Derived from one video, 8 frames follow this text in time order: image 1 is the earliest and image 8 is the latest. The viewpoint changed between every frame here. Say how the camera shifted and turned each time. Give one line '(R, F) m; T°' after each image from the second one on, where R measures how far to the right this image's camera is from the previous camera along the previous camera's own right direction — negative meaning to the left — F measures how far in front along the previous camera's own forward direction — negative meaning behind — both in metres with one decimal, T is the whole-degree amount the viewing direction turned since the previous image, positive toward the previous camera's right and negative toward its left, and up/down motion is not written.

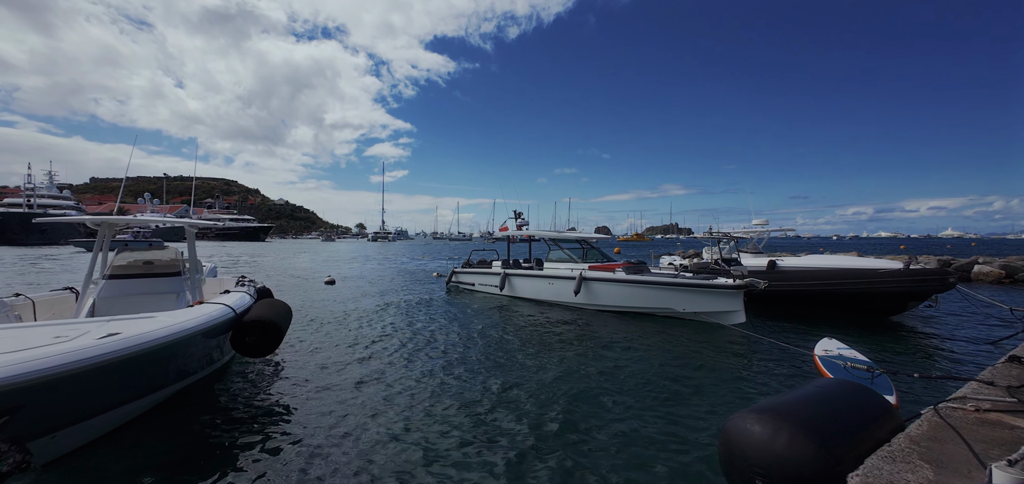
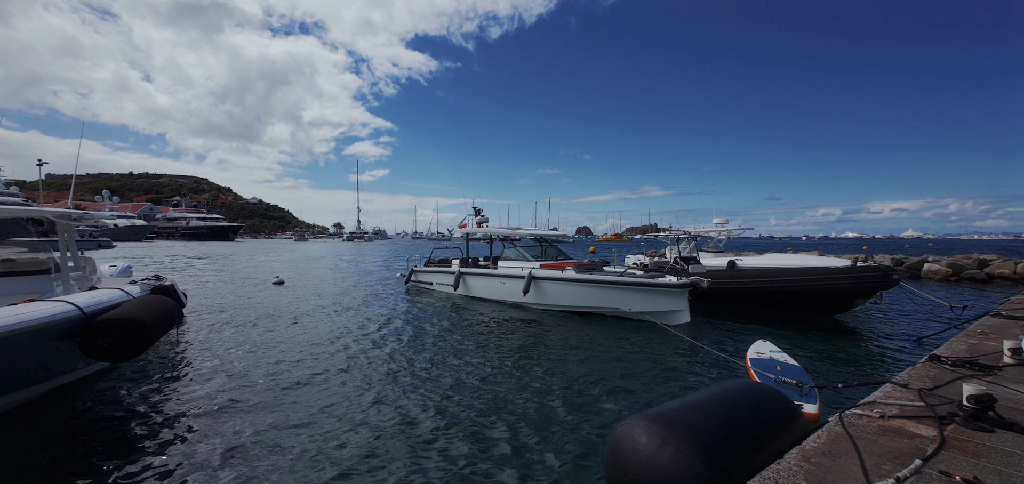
(+0.8, +0.4) m; +3°
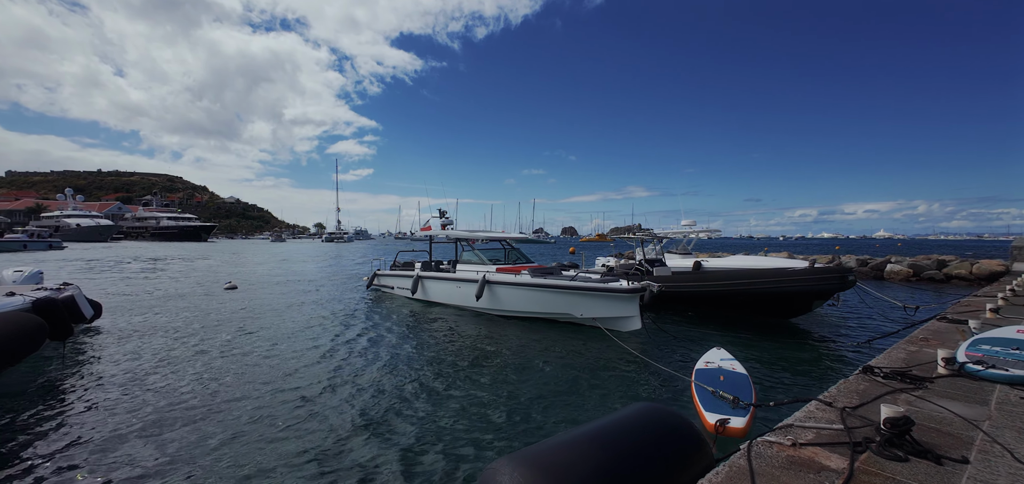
(+0.8, +0.4) m; +2°
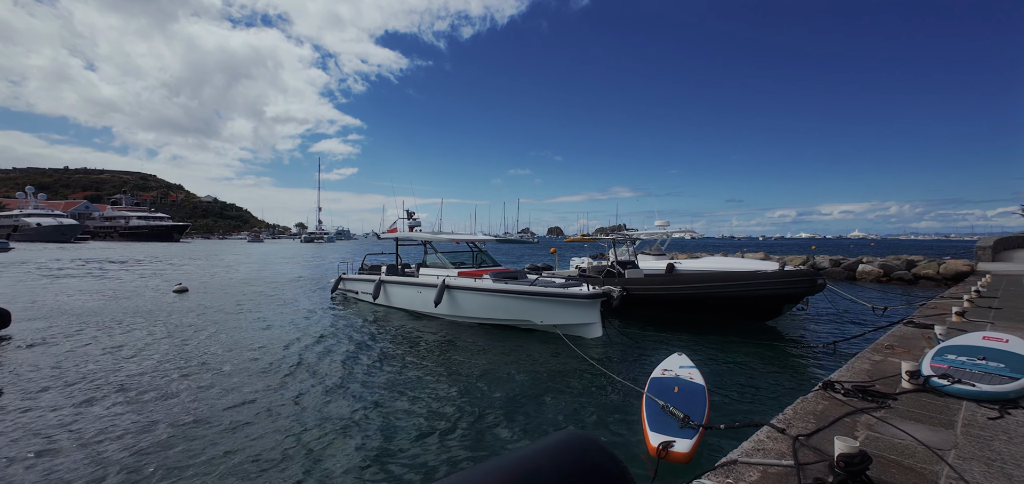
(+0.6, +0.5) m; +2°
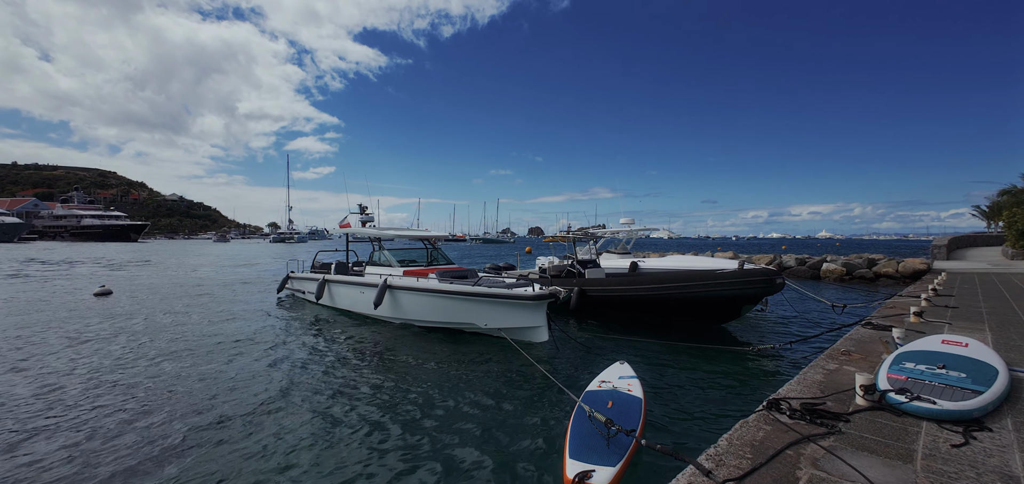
(+0.7, +0.7) m; +3°
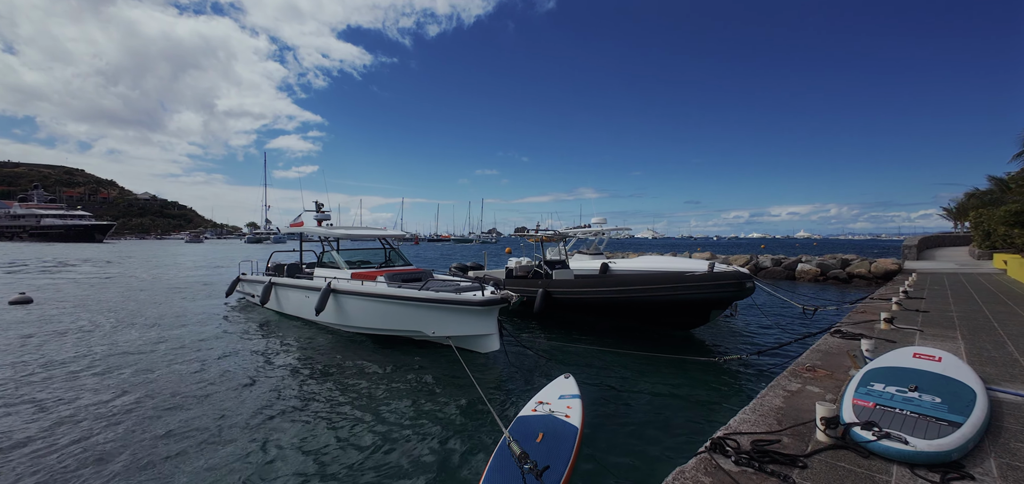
(+0.6, +0.6) m; +2°
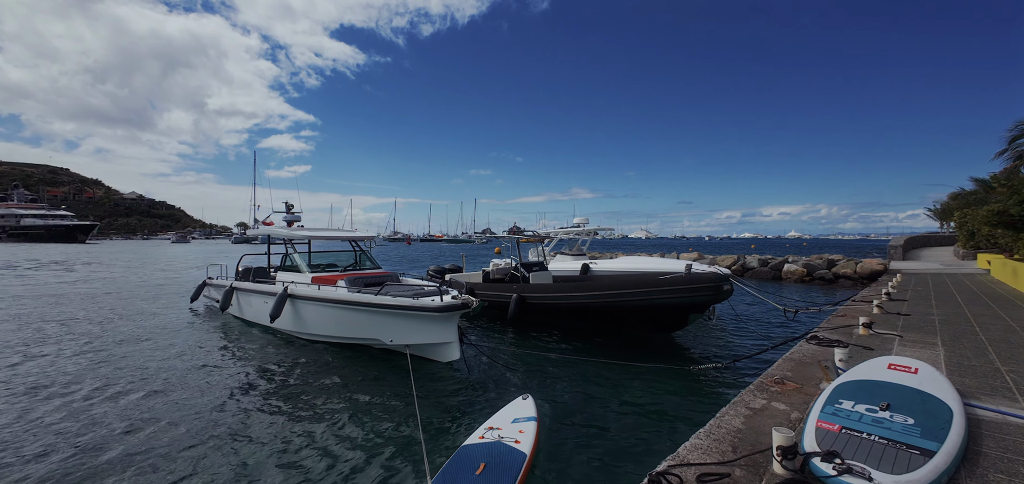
(+0.5, +0.4) m; +1°
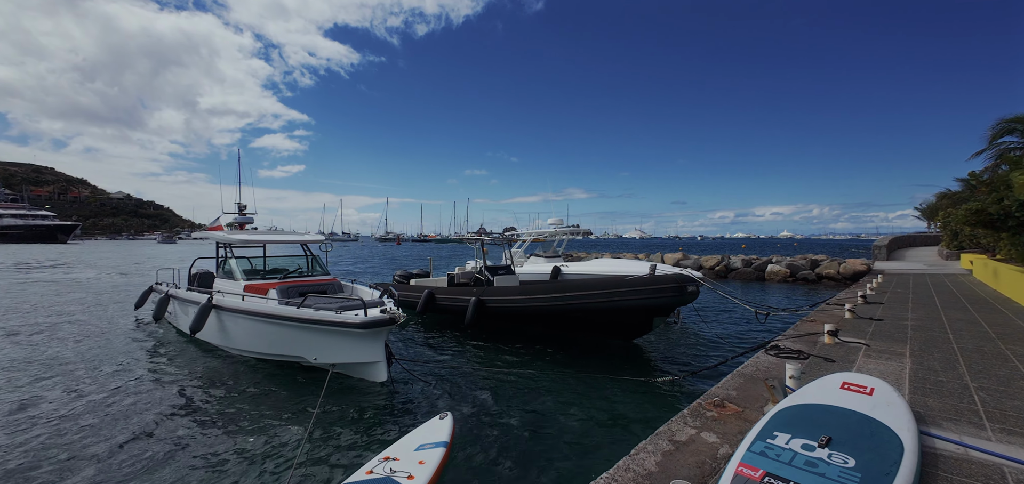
(+0.8, +0.5) m; +1°
